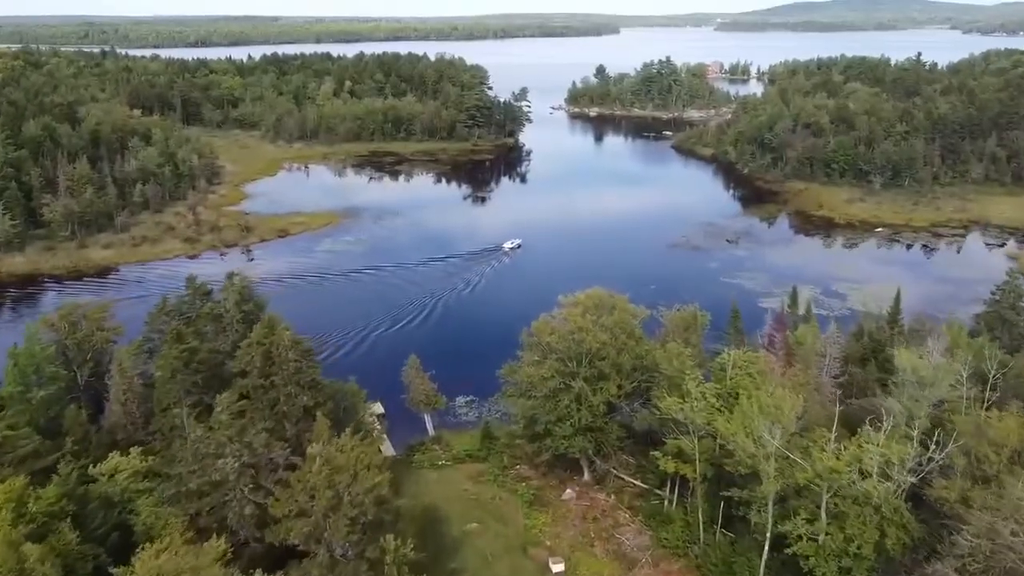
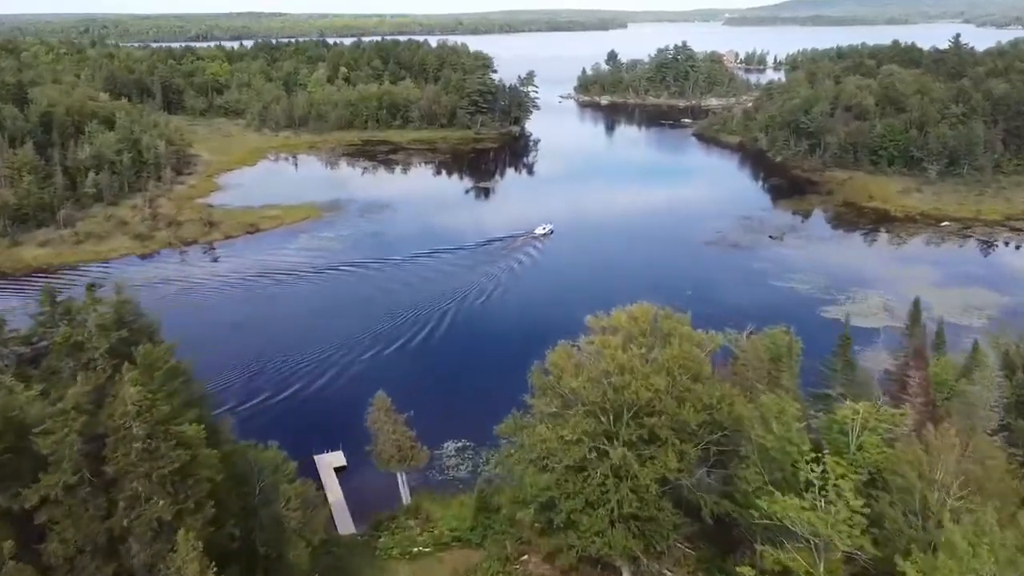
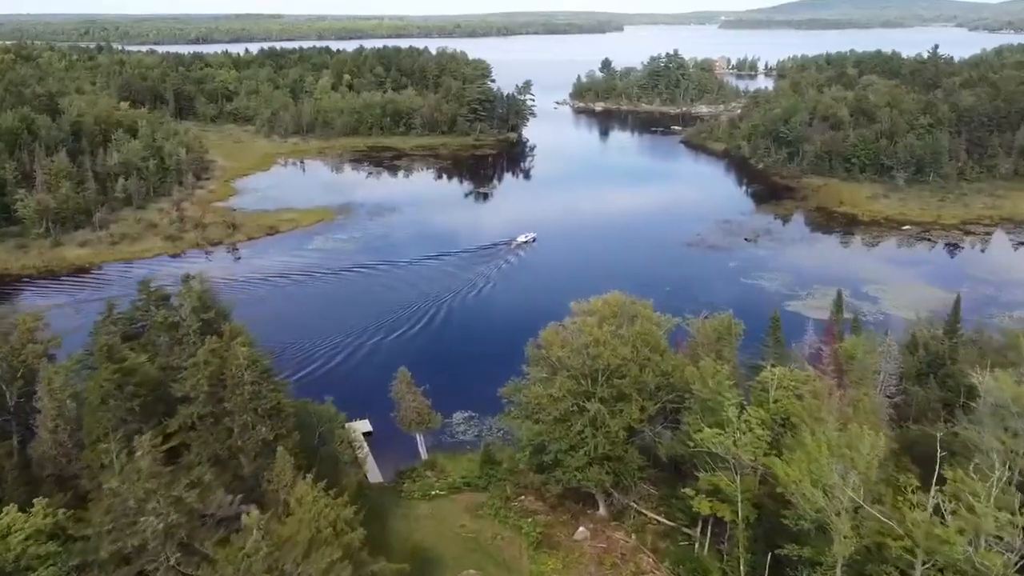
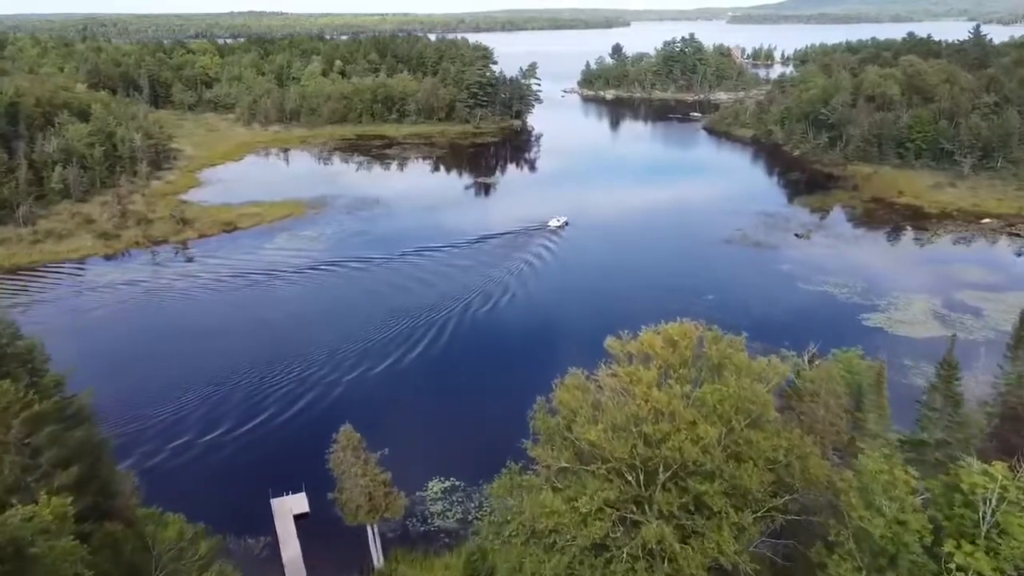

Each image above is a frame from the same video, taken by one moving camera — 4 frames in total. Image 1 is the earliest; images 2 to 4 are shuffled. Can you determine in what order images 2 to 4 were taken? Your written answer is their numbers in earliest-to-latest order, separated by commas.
3, 2, 4
